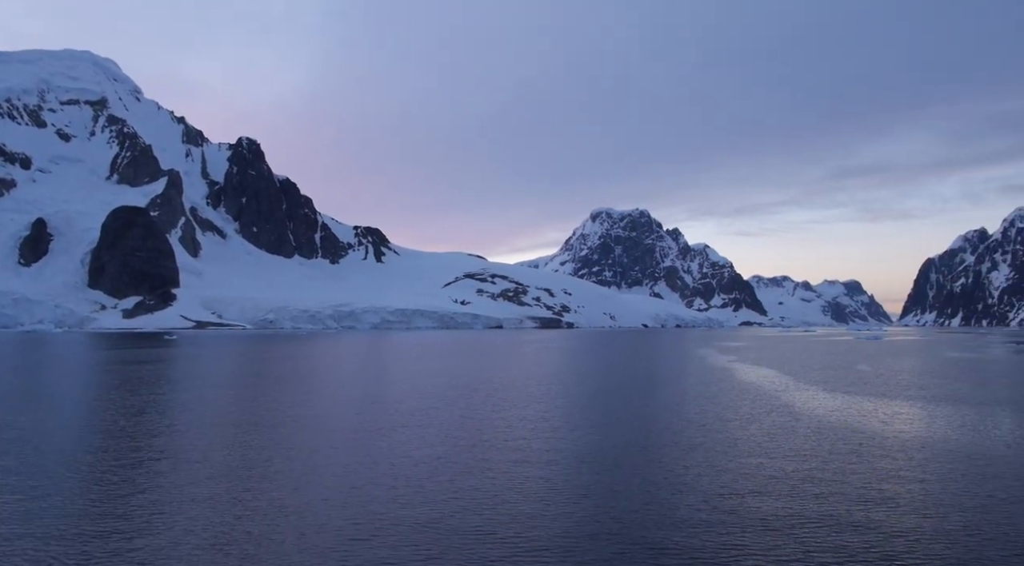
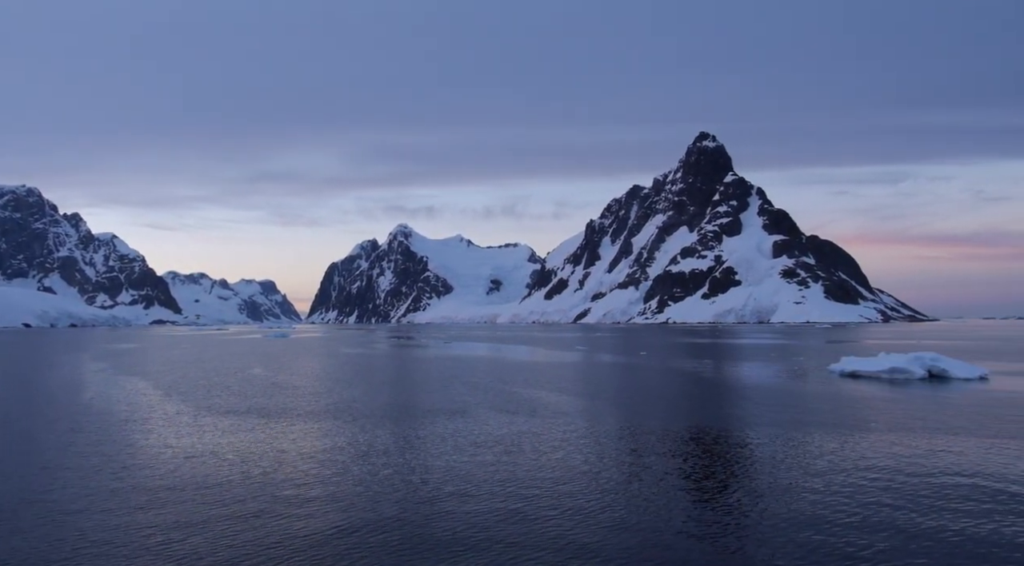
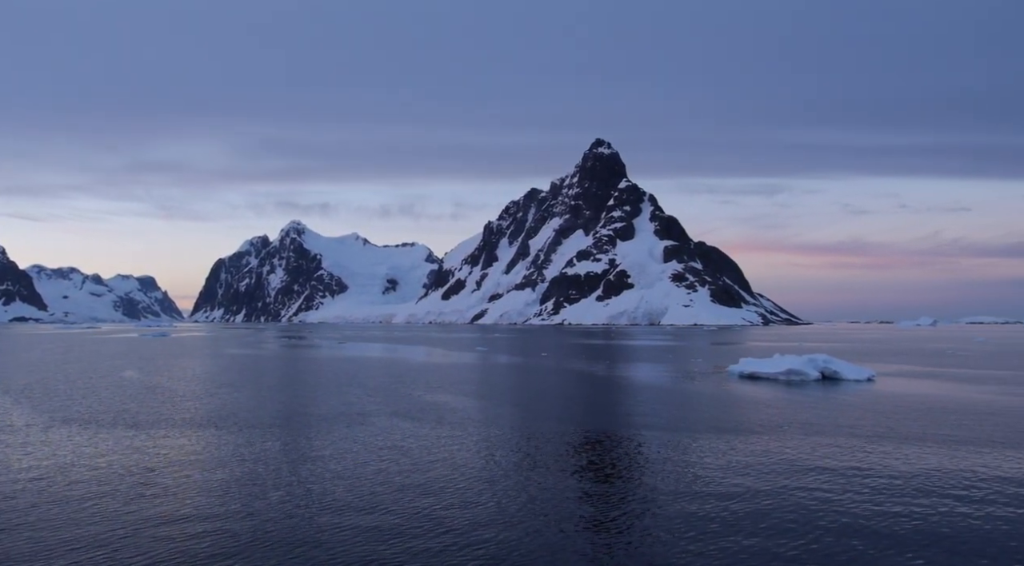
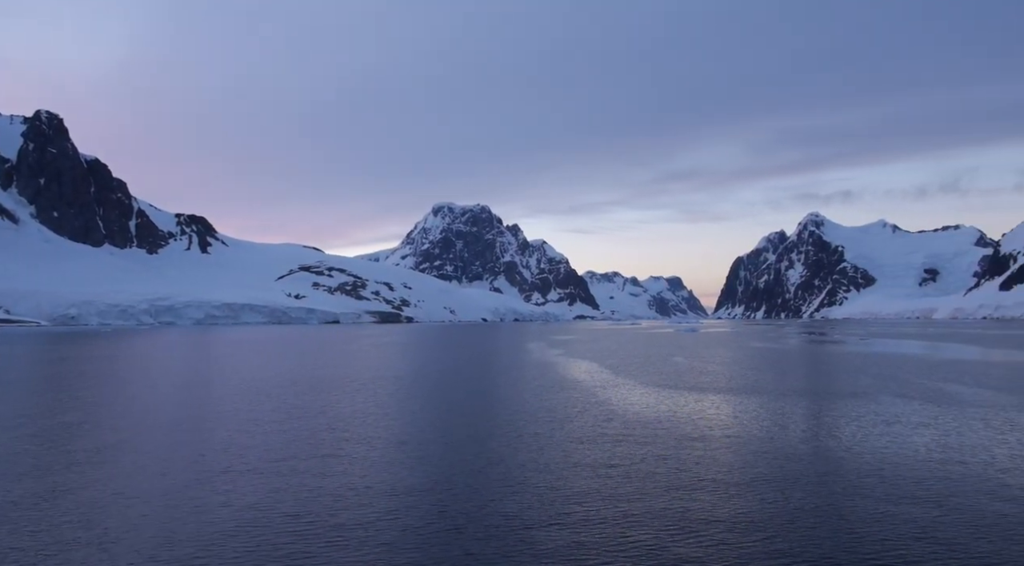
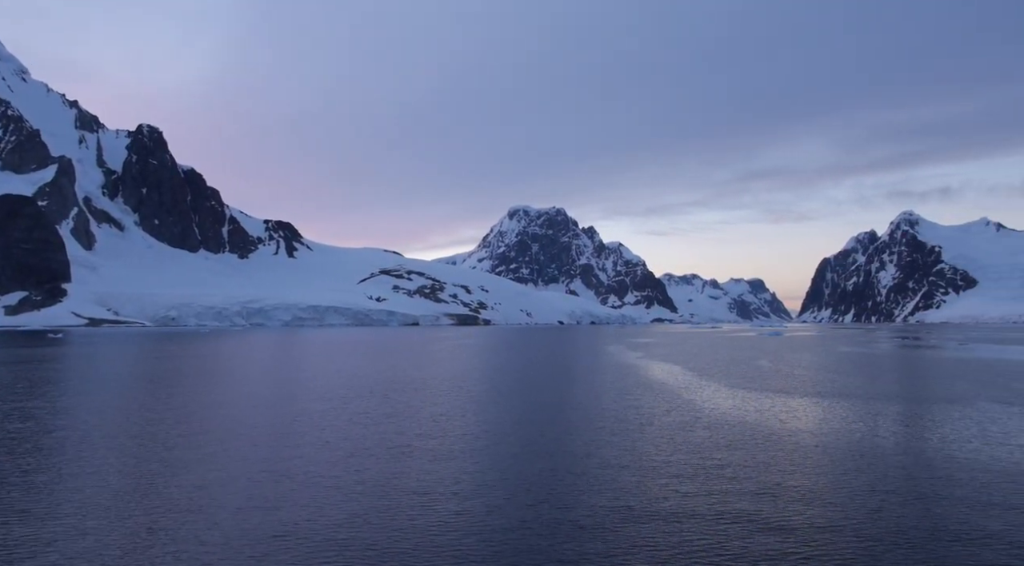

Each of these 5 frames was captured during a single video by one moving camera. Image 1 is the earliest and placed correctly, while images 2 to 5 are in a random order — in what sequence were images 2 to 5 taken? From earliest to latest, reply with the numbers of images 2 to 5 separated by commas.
5, 4, 2, 3
